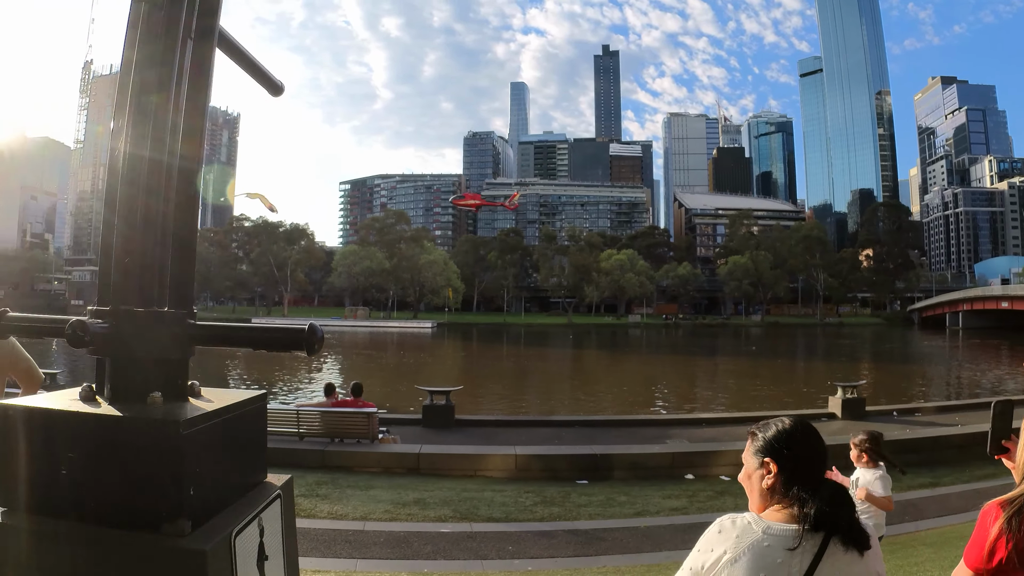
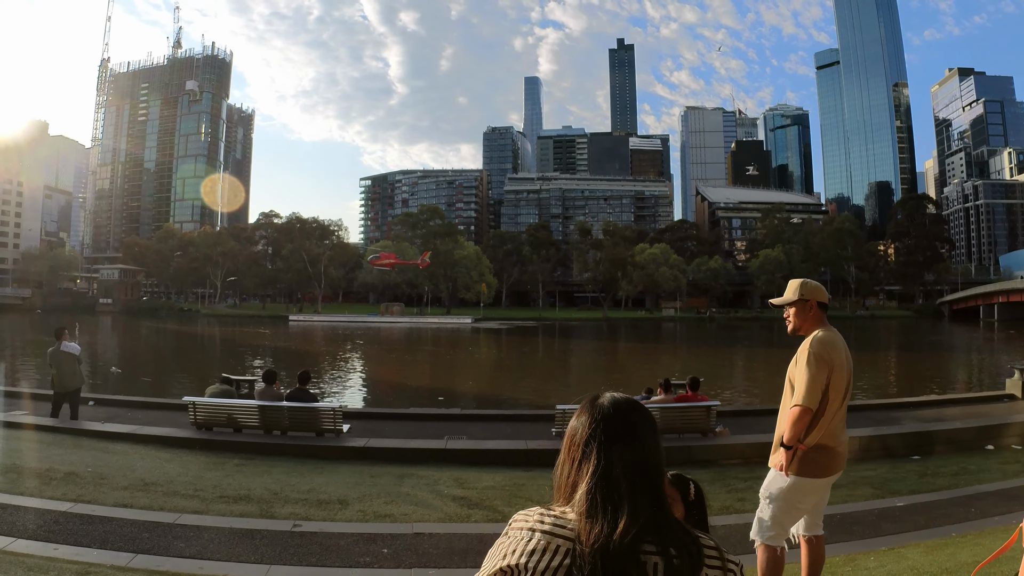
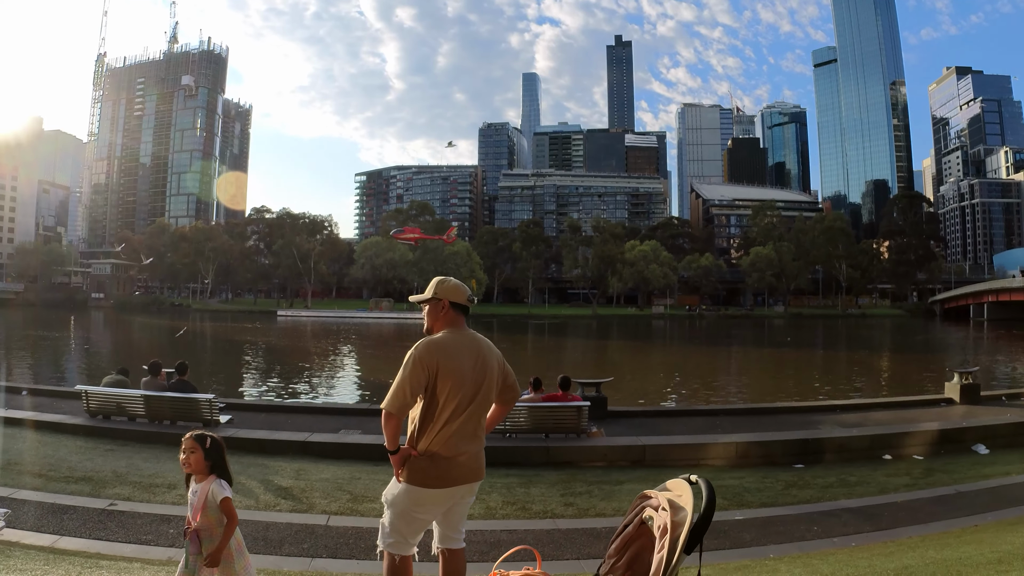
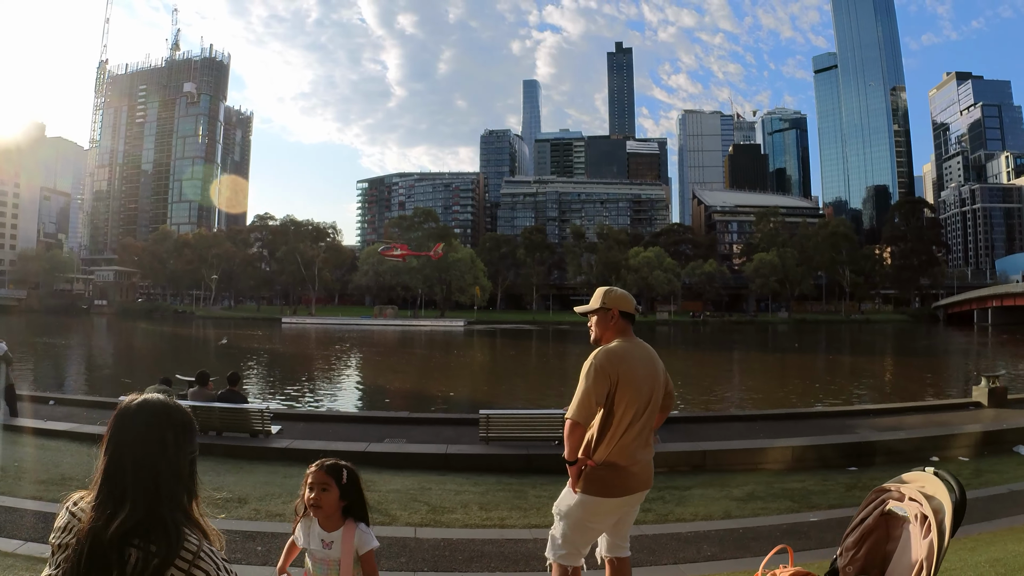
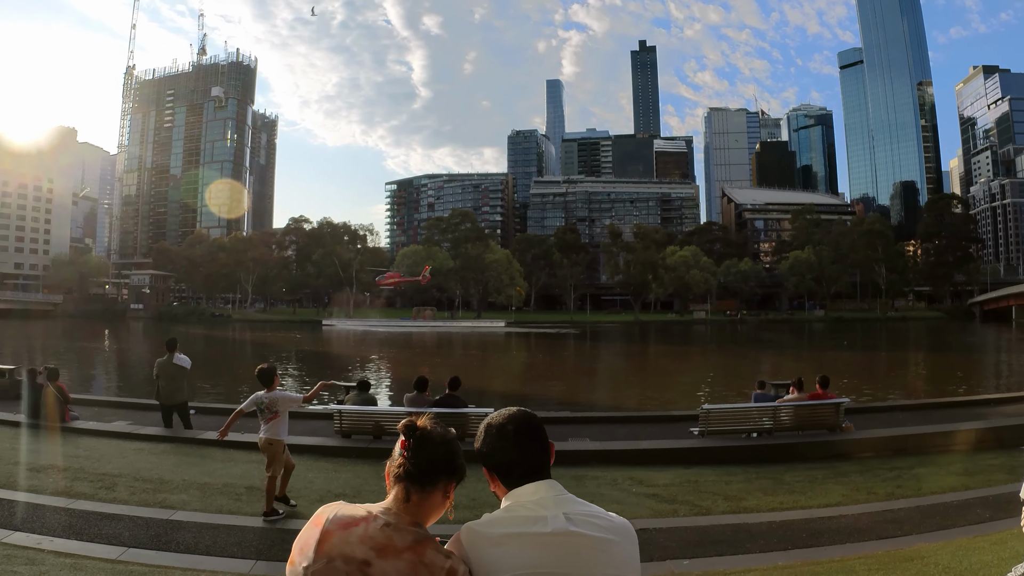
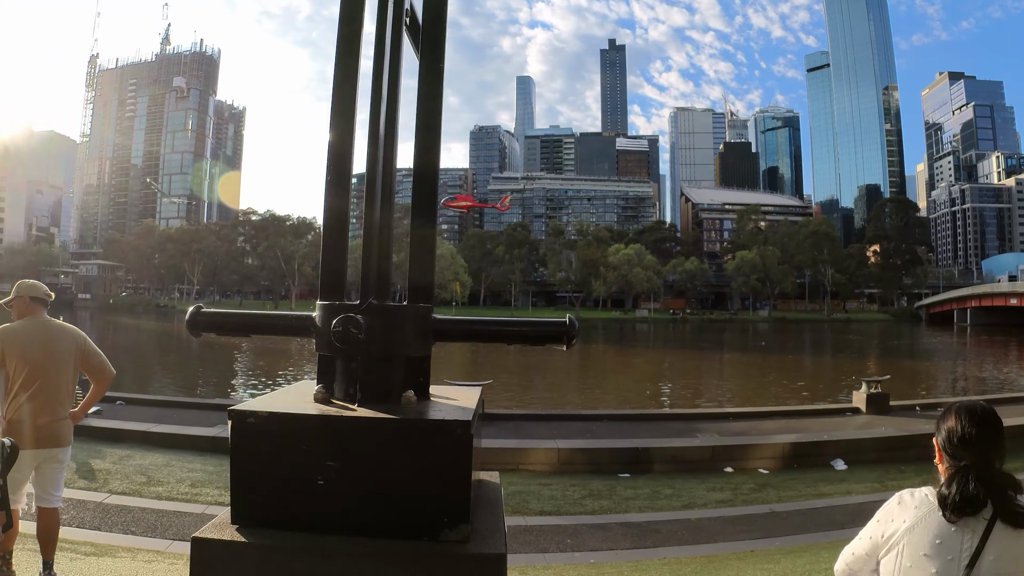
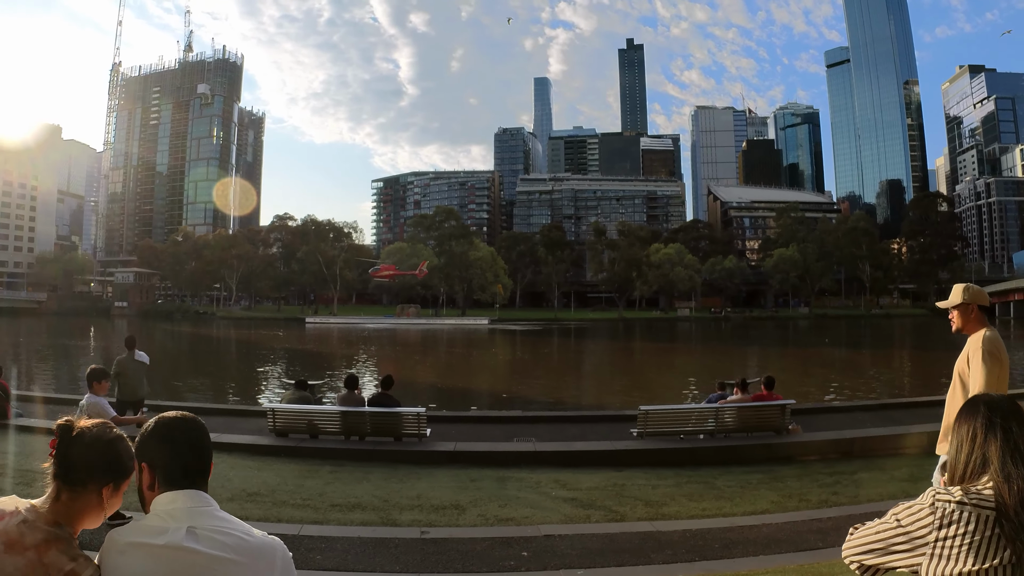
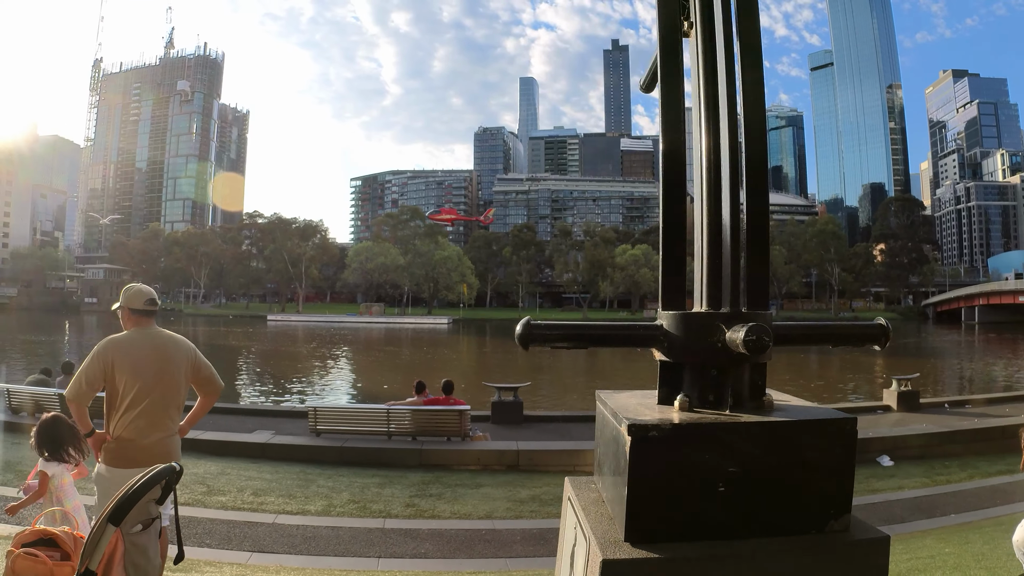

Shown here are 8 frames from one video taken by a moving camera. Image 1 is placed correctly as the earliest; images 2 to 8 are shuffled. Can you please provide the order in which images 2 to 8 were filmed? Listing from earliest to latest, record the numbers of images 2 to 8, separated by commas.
6, 8, 3, 4, 2, 7, 5
